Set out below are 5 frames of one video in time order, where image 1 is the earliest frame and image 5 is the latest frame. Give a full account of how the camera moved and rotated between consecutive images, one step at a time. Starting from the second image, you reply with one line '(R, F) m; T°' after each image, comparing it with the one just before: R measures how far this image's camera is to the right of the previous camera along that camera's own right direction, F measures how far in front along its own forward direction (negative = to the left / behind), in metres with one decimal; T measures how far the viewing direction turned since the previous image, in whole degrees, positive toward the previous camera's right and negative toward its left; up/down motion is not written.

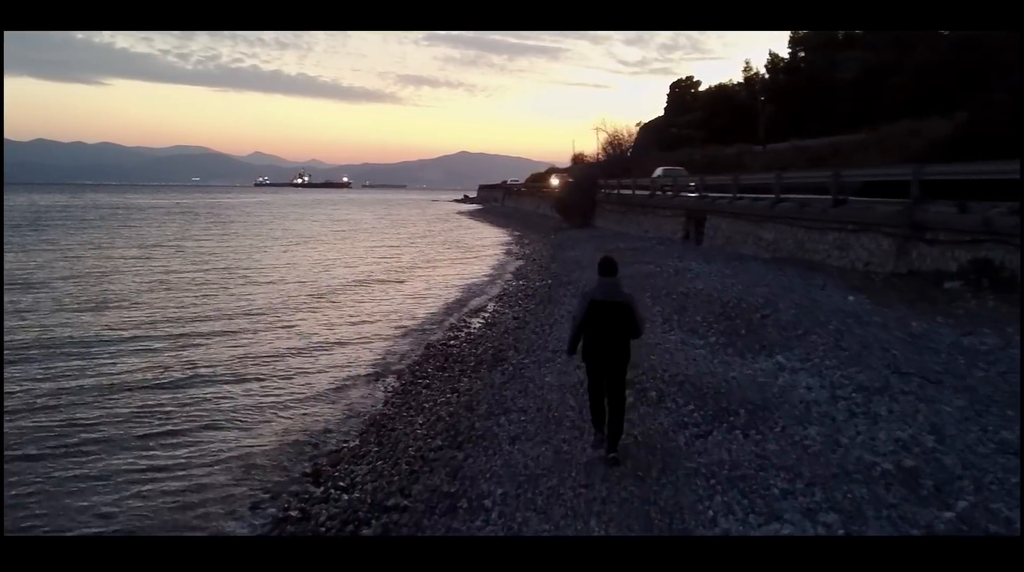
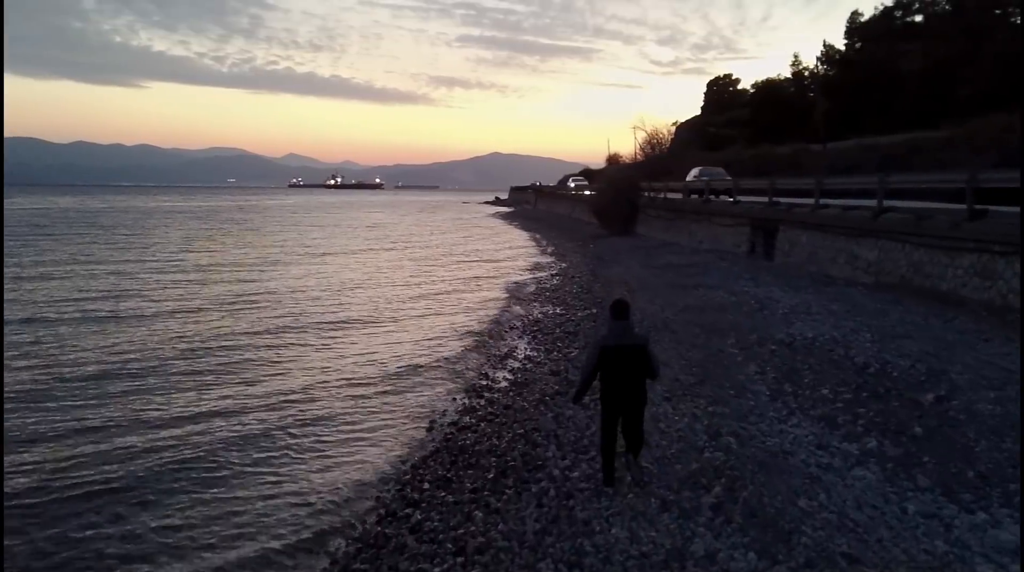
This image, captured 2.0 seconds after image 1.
(-0.1, +4.5) m; -2°
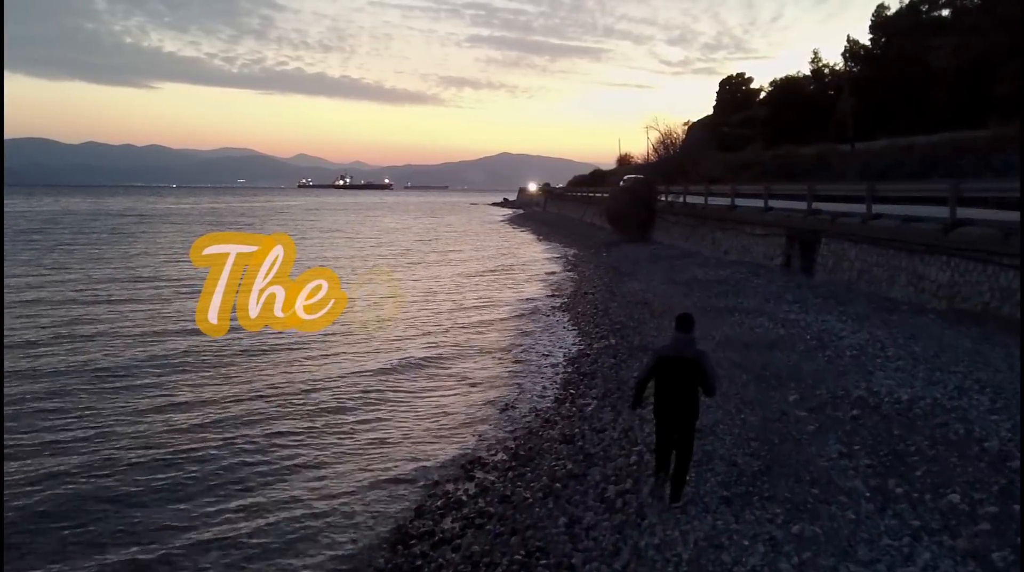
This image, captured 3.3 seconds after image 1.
(+0.1, +2.9) m; -1°
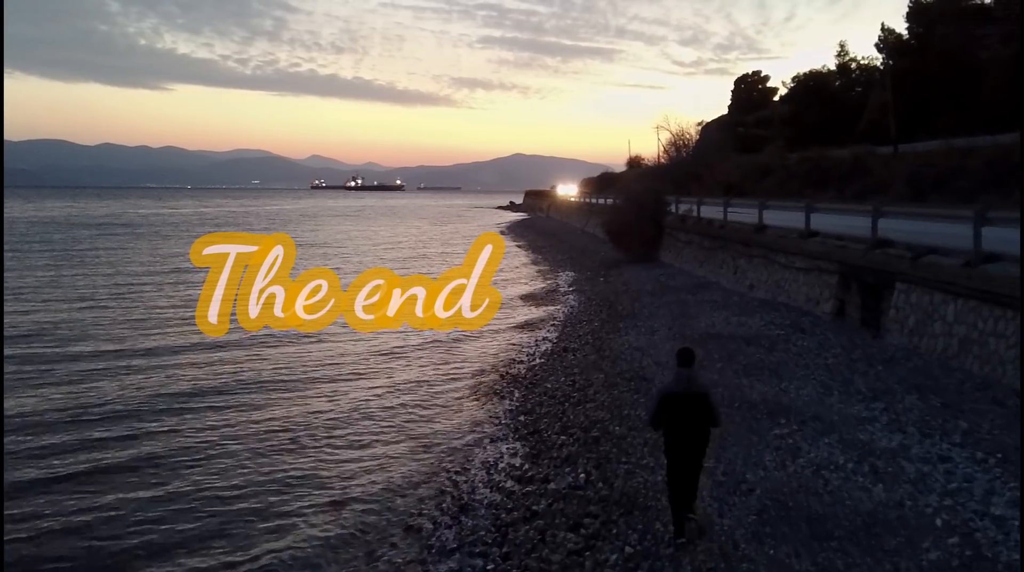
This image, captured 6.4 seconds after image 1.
(+1.1, +6.4) m; -1°
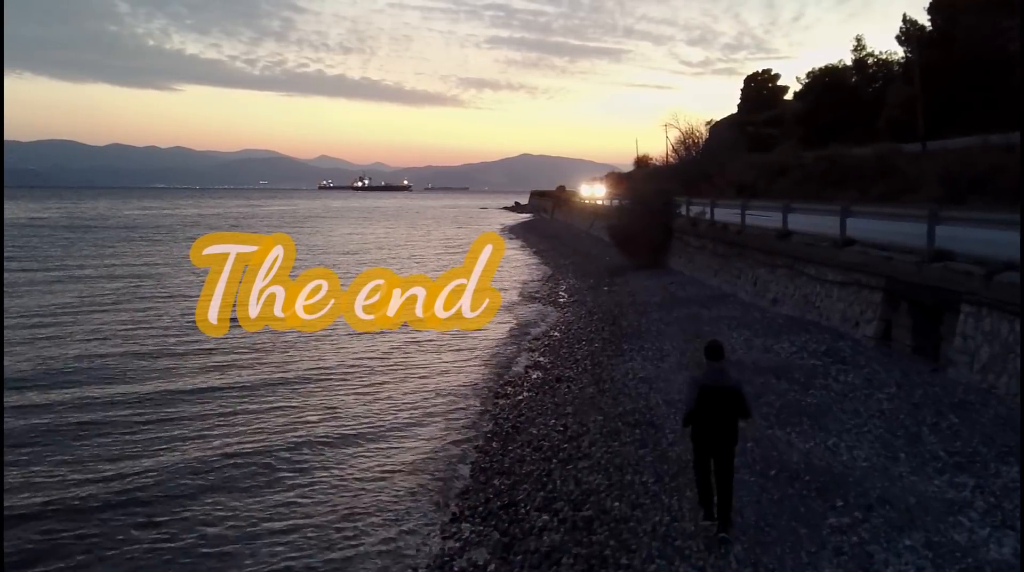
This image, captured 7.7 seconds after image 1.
(+0.4, +2.8) m; 0°
